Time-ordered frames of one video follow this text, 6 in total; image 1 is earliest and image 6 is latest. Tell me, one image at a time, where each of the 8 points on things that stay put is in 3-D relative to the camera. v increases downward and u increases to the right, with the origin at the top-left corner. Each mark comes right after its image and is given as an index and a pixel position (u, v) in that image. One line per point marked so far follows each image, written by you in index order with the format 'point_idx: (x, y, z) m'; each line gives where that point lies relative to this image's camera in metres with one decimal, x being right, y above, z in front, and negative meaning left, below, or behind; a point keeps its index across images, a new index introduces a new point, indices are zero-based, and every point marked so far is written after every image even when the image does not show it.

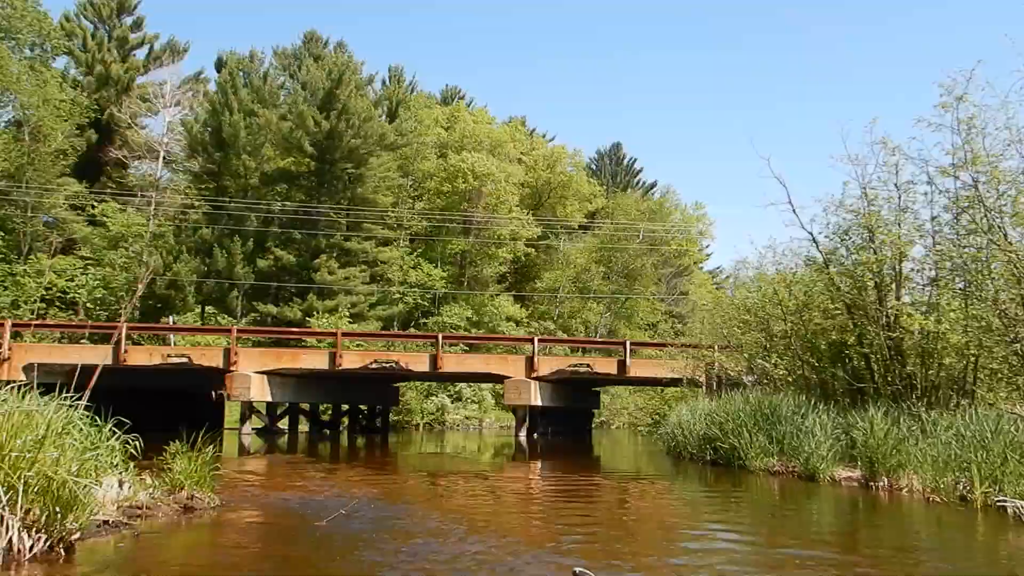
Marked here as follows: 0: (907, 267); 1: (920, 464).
0: (+6.5, +0.4, +12.7) m
1: (+5.5, -2.4, +10.8) m
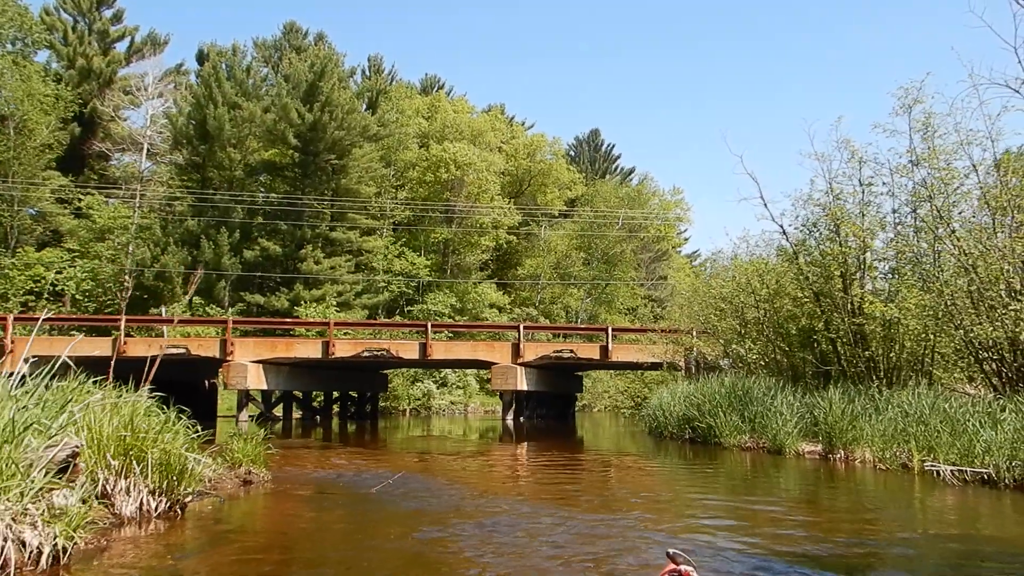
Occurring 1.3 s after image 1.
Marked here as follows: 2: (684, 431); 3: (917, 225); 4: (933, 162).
0: (+6.4, +0.6, +13.8) m
1: (+5.5, -2.3, +11.9) m
2: (+3.7, -3.0, +16.3) m
3: (+6.7, +1.1, +12.7) m
4: (+6.7, +2.0, +12.3) m
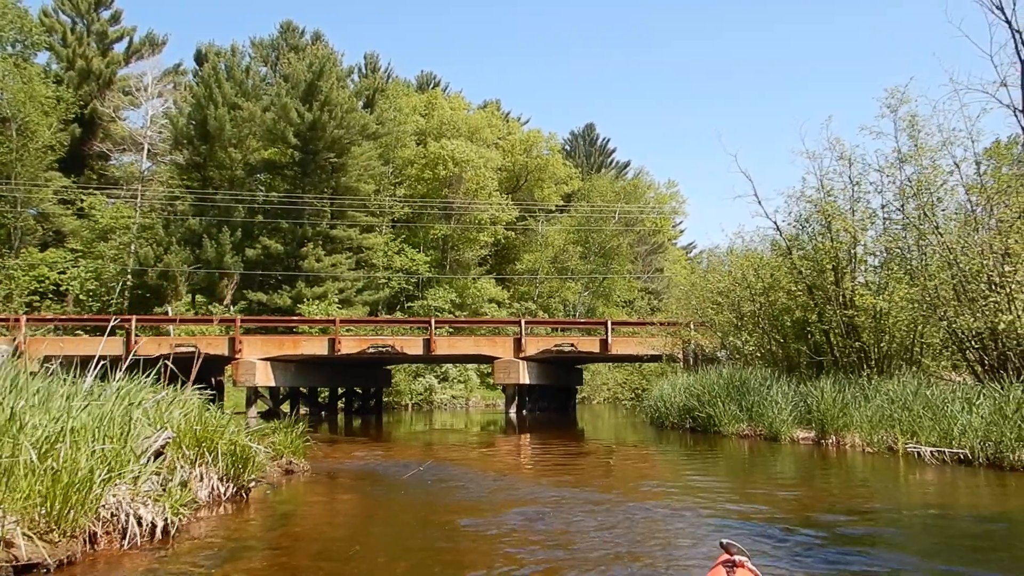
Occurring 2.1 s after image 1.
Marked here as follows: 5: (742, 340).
0: (+6.5, +0.7, +14.3) m
1: (+5.6, -2.2, +12.5) m
2: (+3.8, -2.9, +16.9) m
3: (+6.8, +1.2, +13.3) m
4: (+6.8, +2.2, +12.9) m
5: (+5.3, -1.2, +17.7) m
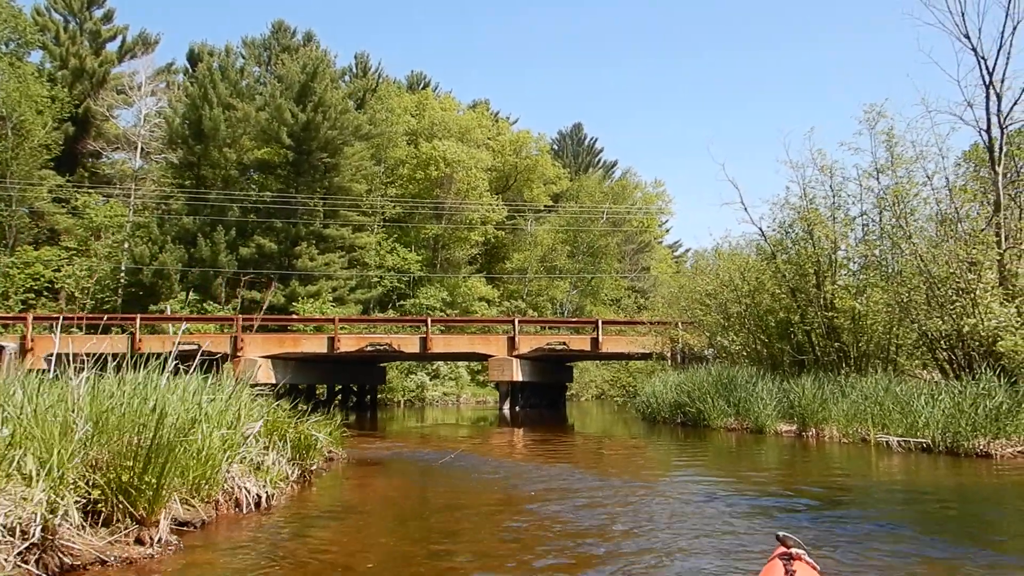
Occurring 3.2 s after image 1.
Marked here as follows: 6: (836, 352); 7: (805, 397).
0: (+6.5, +0.7, +15.2) m
1: (+5.6, -2.3, +13.4) m
2: (+3.7, -2.9, +17.7) m
3: (+6.8, +1.1, +14.2) m
4: (+6.8, +2.1, +13.8) m
5: (+5.2, -1.2, +18.6) m
6: (+6.6, -1.3, +15.9) m
7: (+5.4, -2.0, +14.2) m
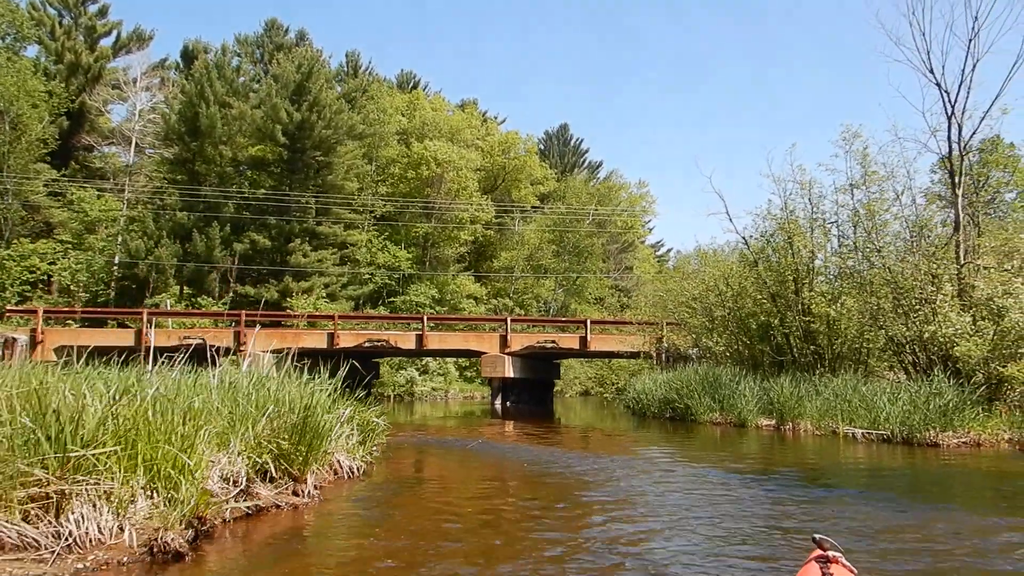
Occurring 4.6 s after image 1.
0: (+6.5, +0.5, +16.5) m
1: (+5.7, -2.4, +14.6) m
2: (+3.7, -3.0, +18.9) m
3: (+6.8, +1.0, +15.4) m
4: (+6.9, +1.9, +15.0) m
5: (+5.1, -1.4, +19.8) m
6: (+6.6, -1.4, +17.1) m
7: (+5.4, -2.1, +15.4) m
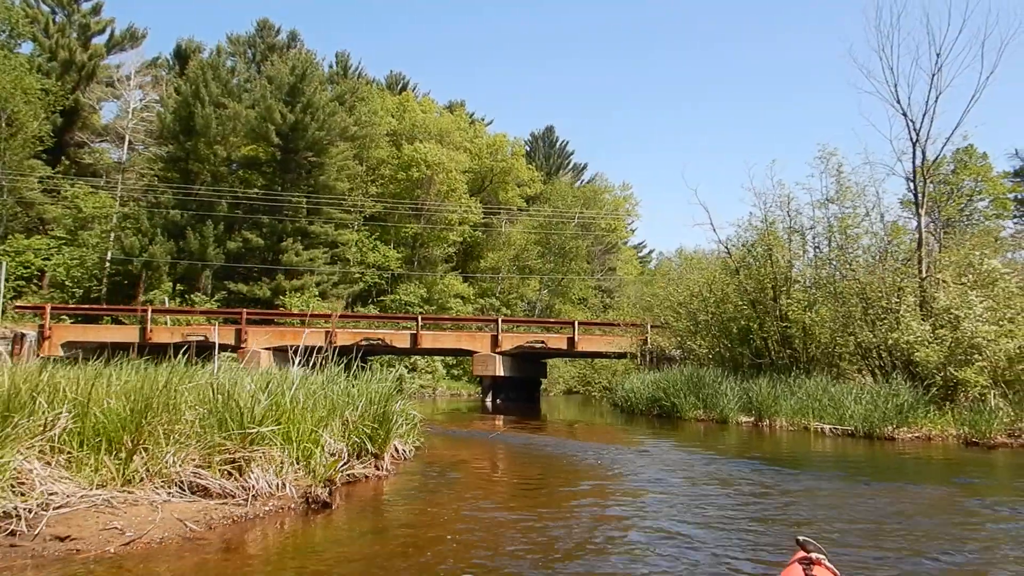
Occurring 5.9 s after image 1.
0: (+6.4, +0.3, +17.7) m
1: (+5.6, -2.6, +15.8) m
2: (+3.5, -3.2, +20.1) m
3: (+6.8, +0.8, +16.7) m
4: (+6.9, +1.8, +16.2) m
5: (+5.0, -1.5, +21.0) m
6: (+6.5, -1.6, +18.3) m
7: (+5.3, -2.3, +16.6) m
